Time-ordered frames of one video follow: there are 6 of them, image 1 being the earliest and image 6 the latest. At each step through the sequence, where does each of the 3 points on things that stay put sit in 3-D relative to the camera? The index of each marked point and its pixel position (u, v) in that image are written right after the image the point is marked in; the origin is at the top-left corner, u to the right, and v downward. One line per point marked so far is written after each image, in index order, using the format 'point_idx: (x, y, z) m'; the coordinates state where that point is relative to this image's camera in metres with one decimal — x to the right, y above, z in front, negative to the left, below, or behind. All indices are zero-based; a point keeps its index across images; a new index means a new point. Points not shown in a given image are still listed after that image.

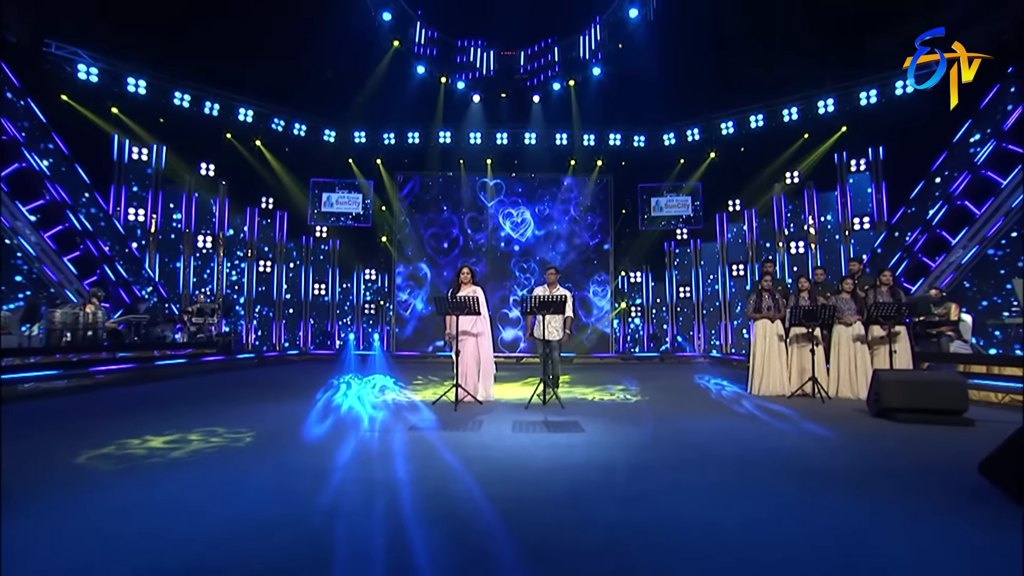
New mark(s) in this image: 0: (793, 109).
0: (+8.9, +5.7, +12.2) m
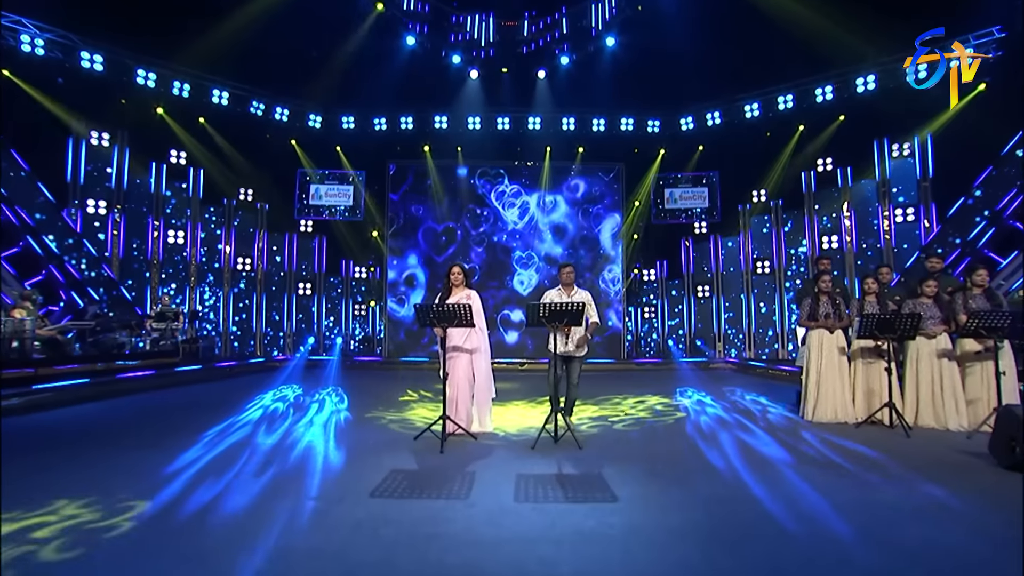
0: (+9.0, +5.7, +10.9) m
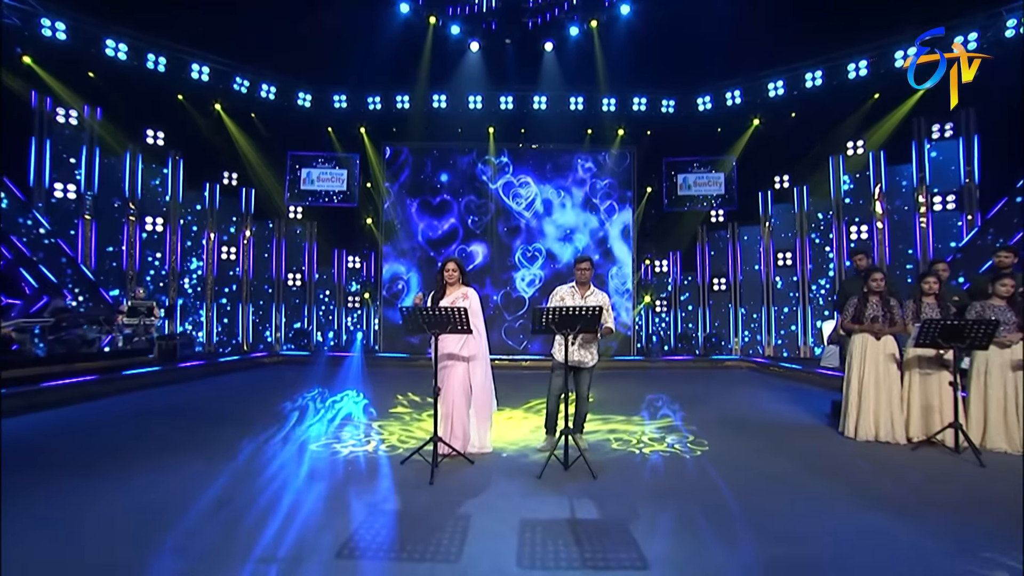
0: (+9.1, +5.8, +9.9) m
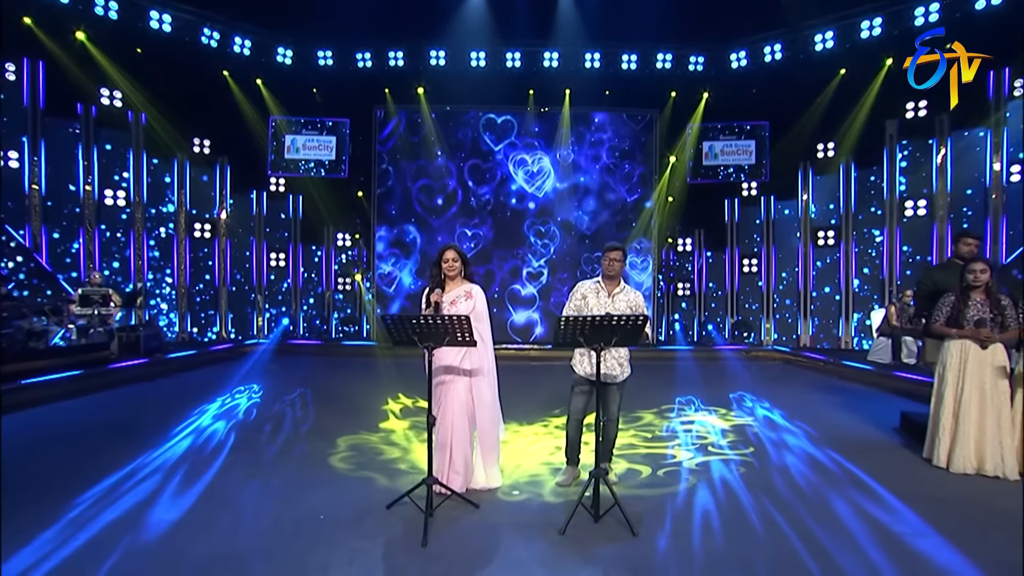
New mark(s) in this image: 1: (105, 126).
0: (+9.3, +6.2, +8.3) m
1: (-10.5, +4.2, +9.9) m
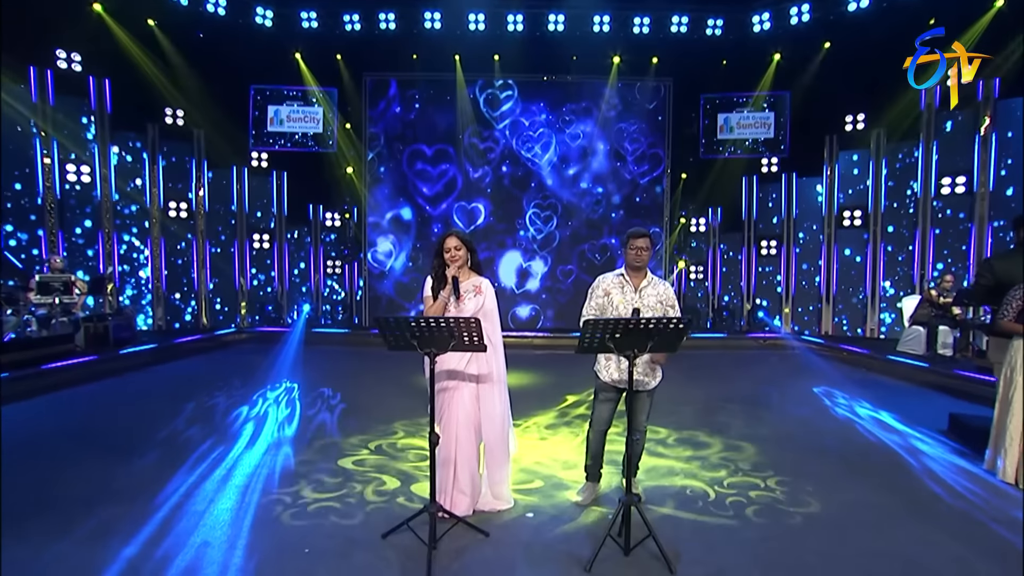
0: (+9.4, +6.5, +7.5) m
1: (-10.4, +4.6, +9.0) m
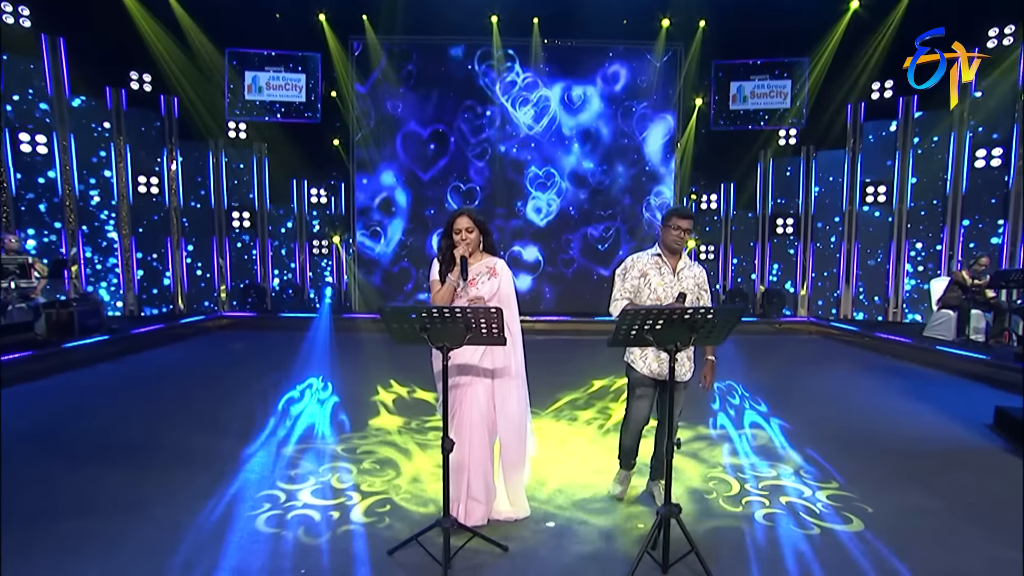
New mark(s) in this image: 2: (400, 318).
0: (+9.4, +6.9, +6.8) m
1: (-10.4, +4.9, +8.1) m
2: (-0.7, -0.2, +2.1) m
